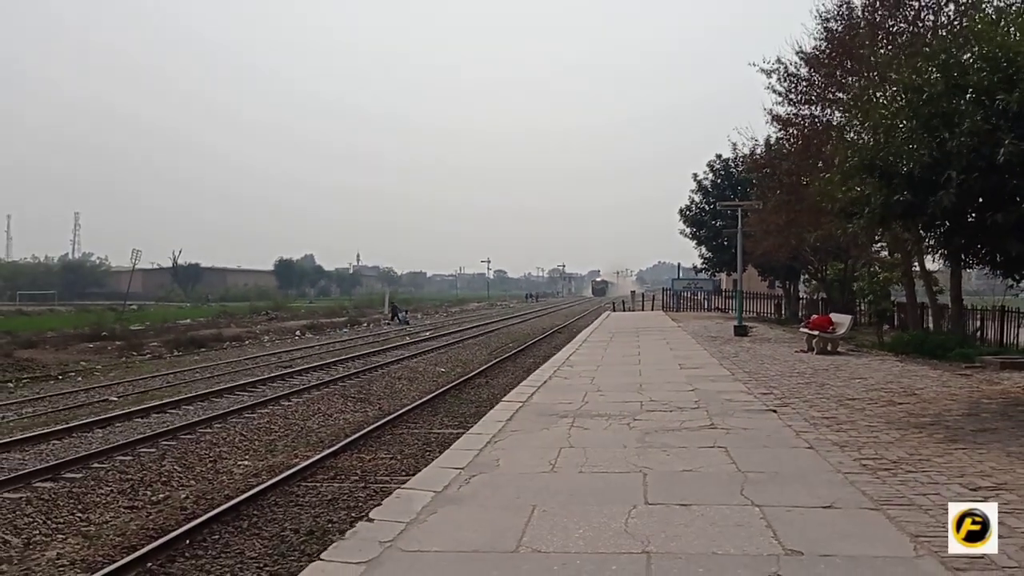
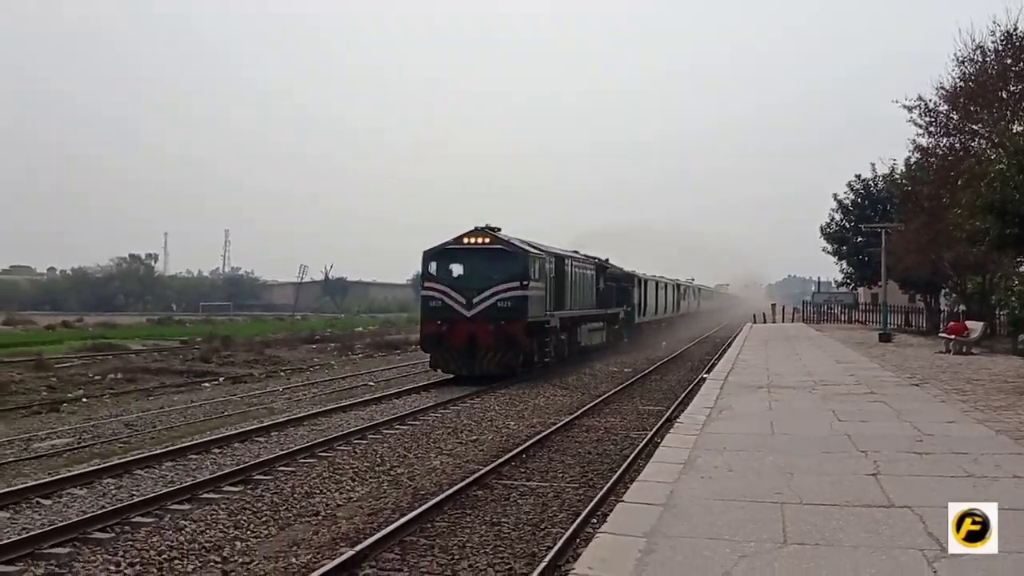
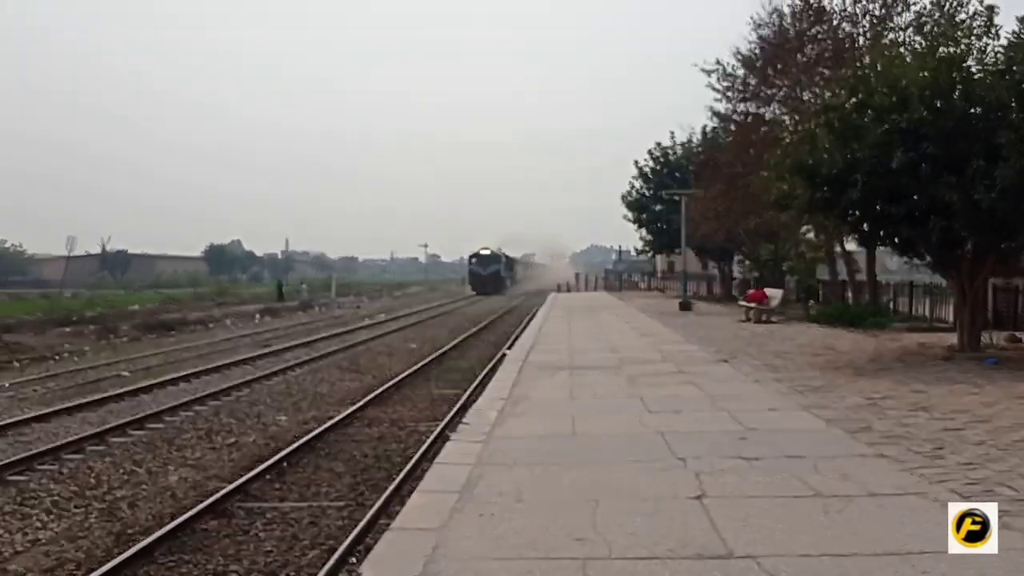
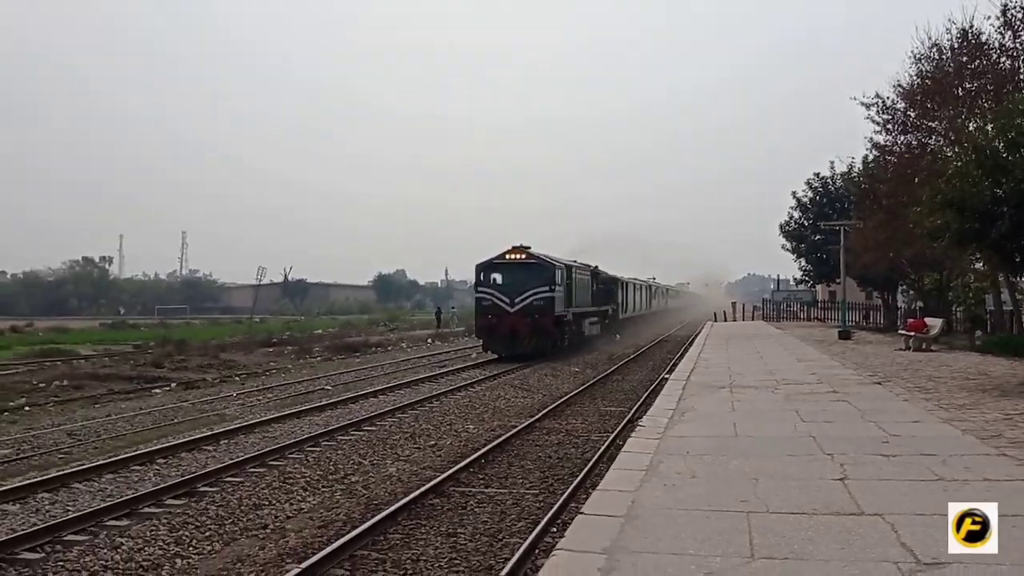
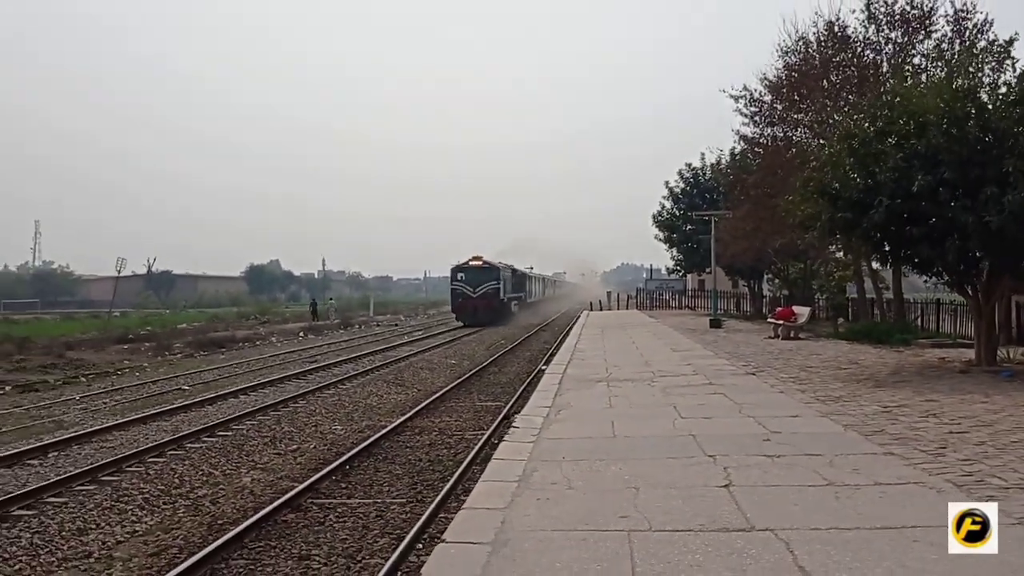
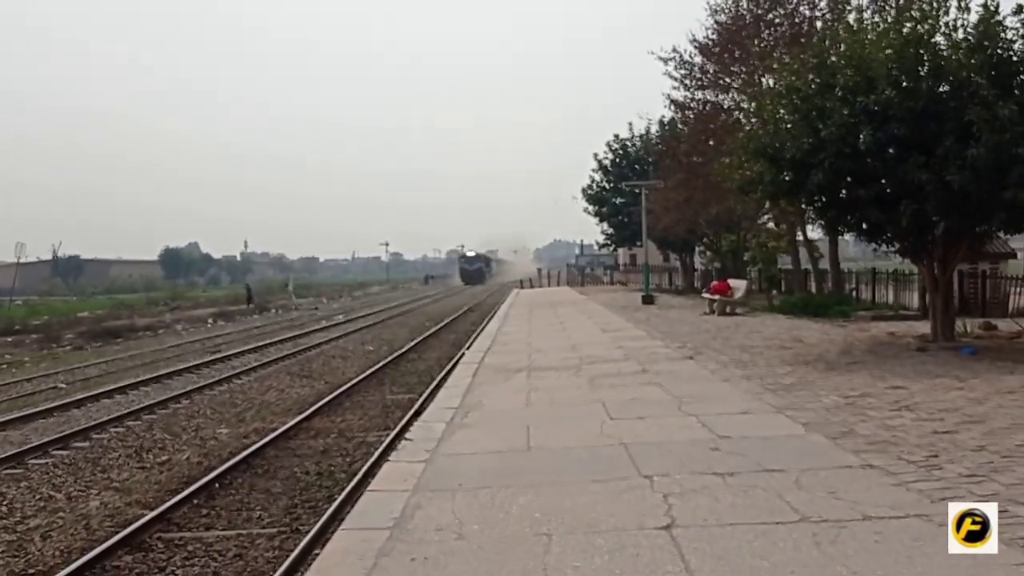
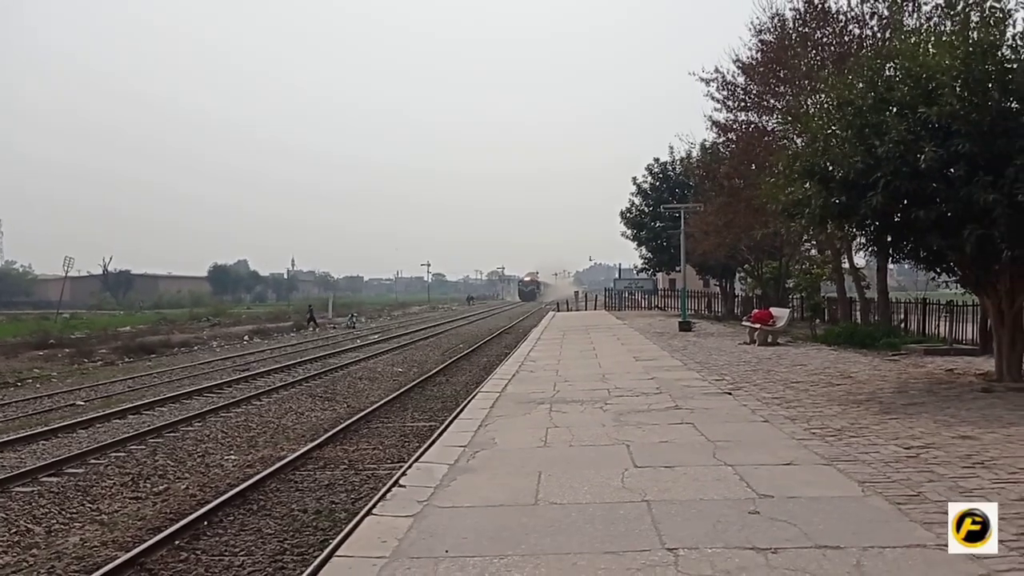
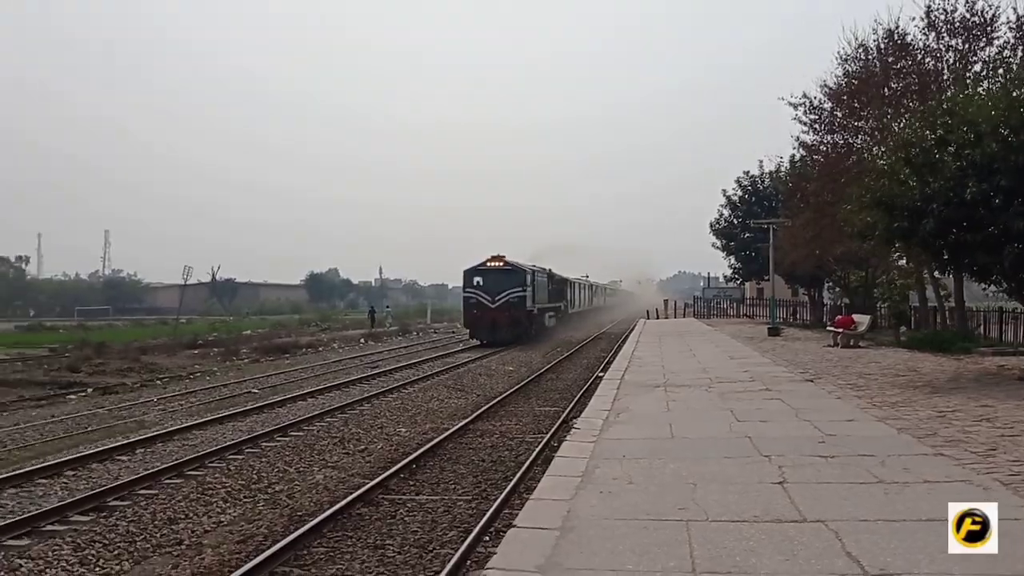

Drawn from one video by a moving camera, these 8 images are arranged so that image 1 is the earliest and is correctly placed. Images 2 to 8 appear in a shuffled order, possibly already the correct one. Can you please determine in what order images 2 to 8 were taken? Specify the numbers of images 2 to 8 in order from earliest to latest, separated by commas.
7, 6, 3, 5, 8, 4, 2
